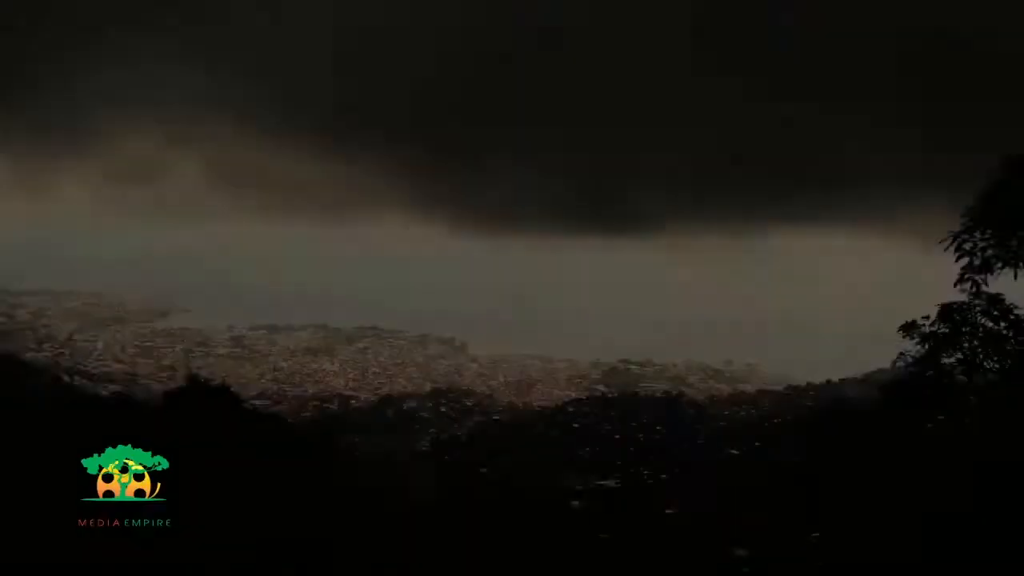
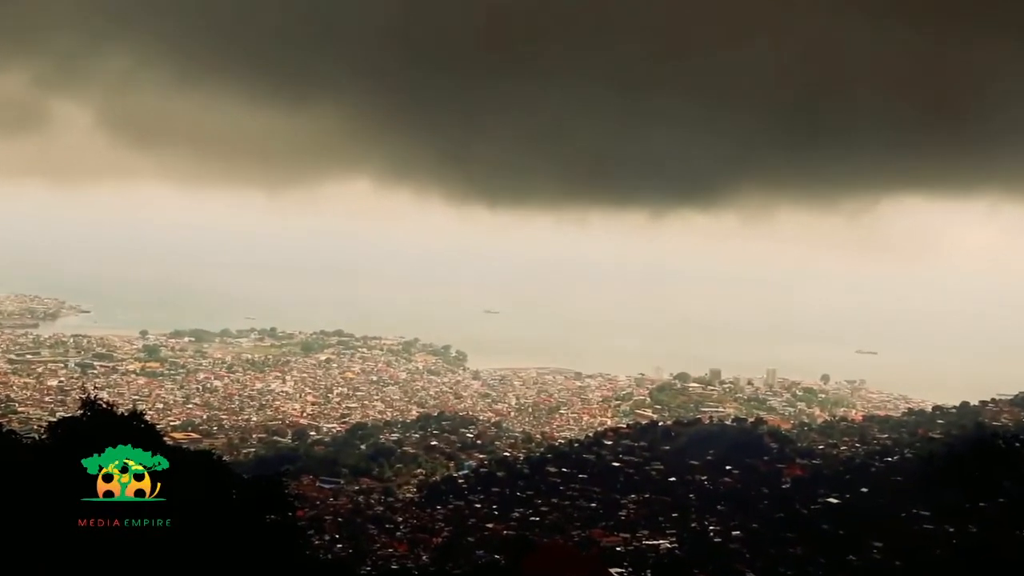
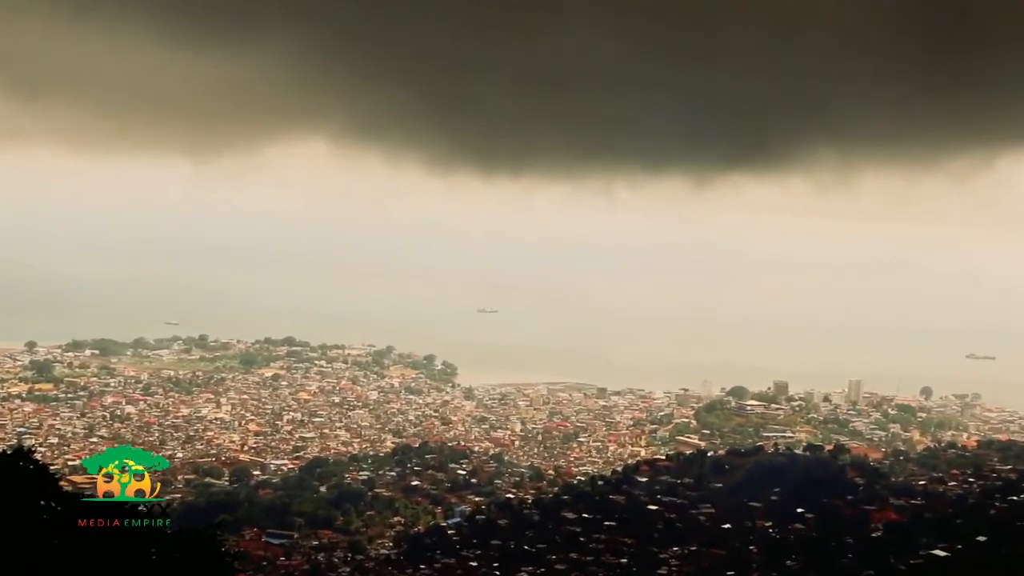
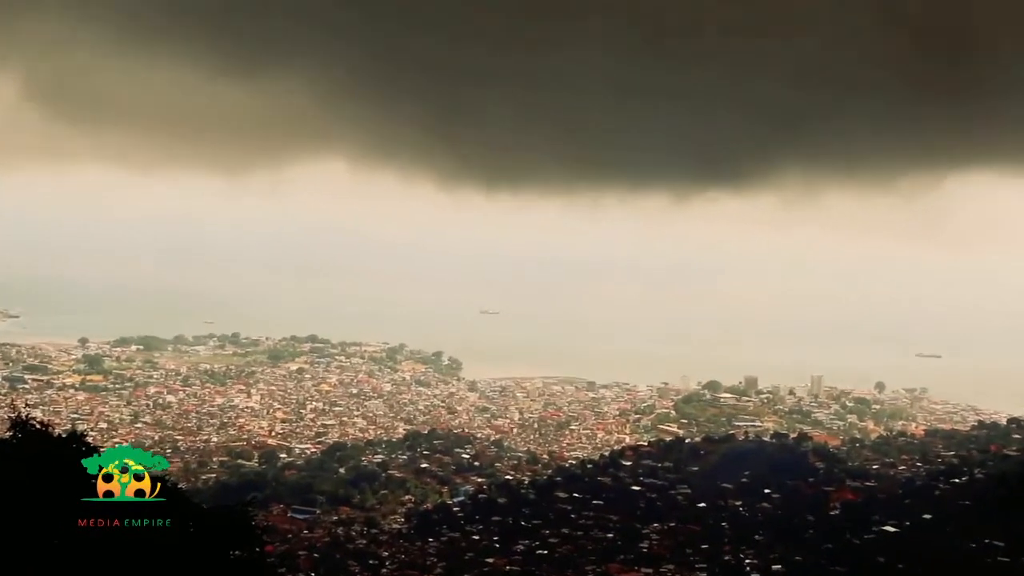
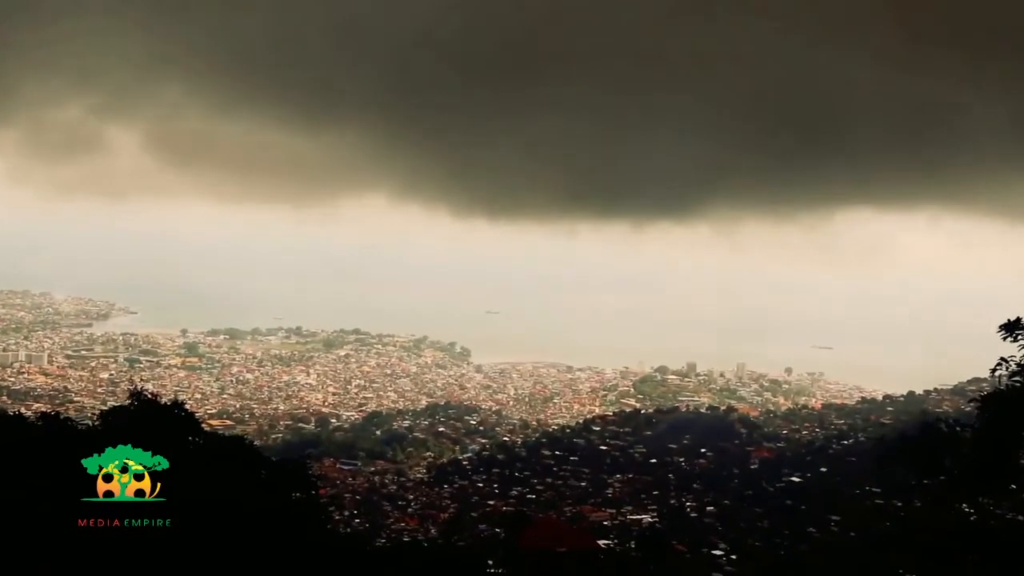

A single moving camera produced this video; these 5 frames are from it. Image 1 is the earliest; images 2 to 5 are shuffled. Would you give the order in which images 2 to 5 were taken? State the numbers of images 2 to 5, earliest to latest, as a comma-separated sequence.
5, 2, 4, 3
